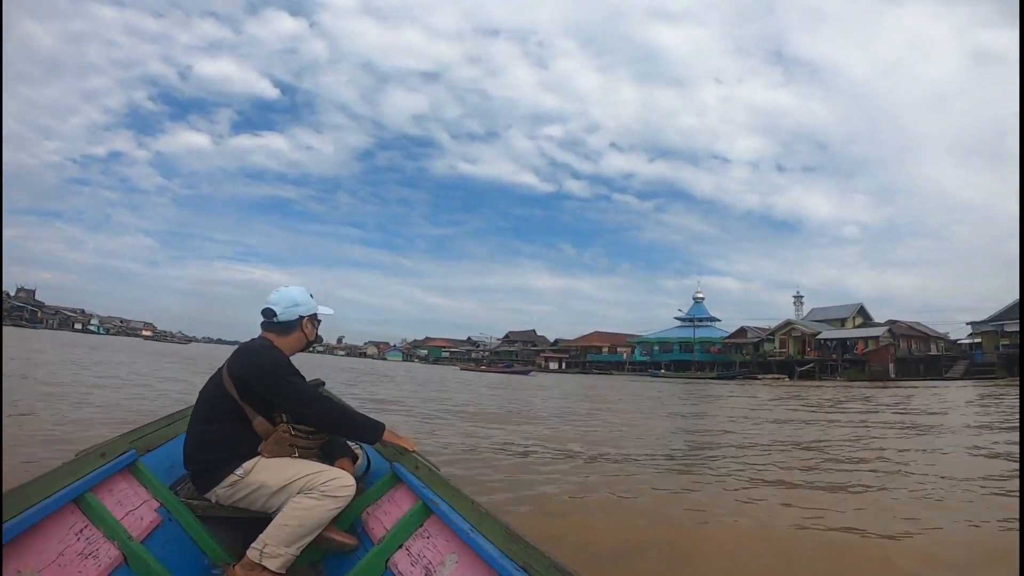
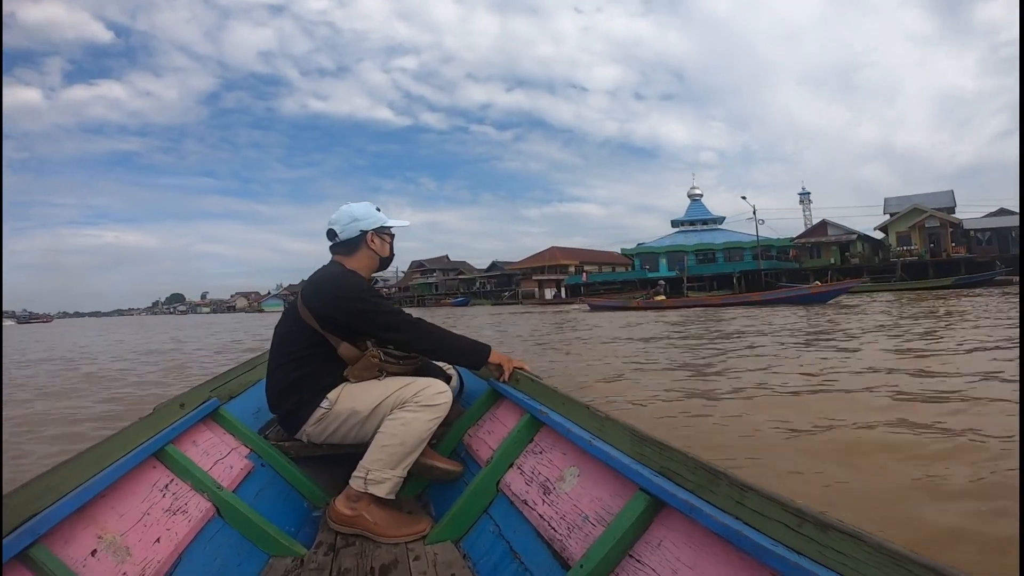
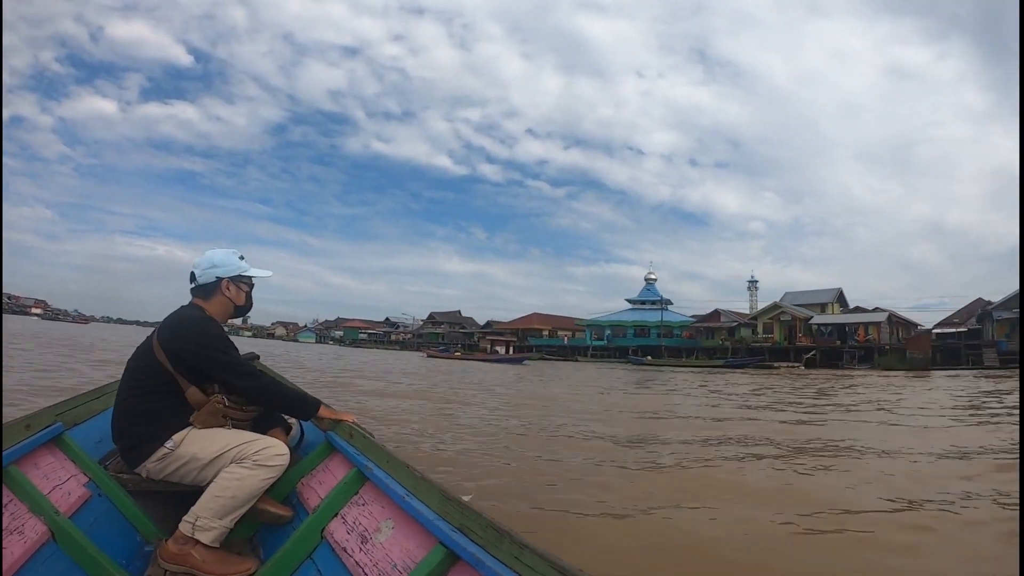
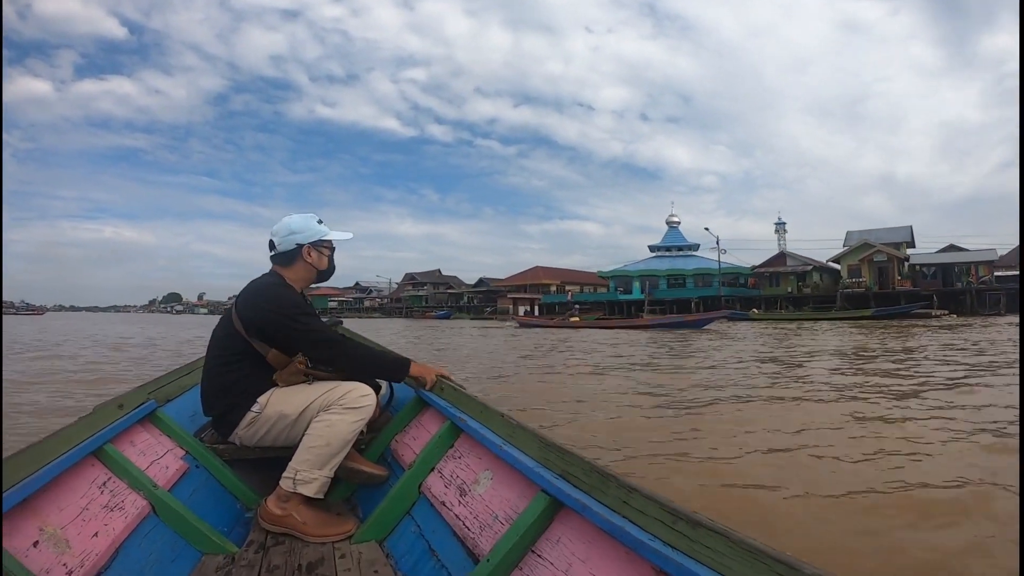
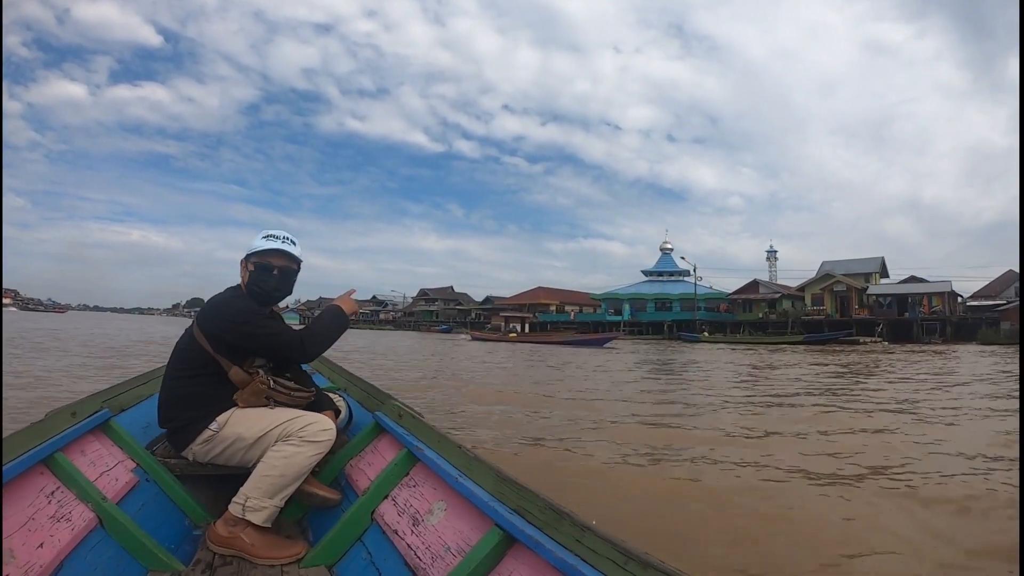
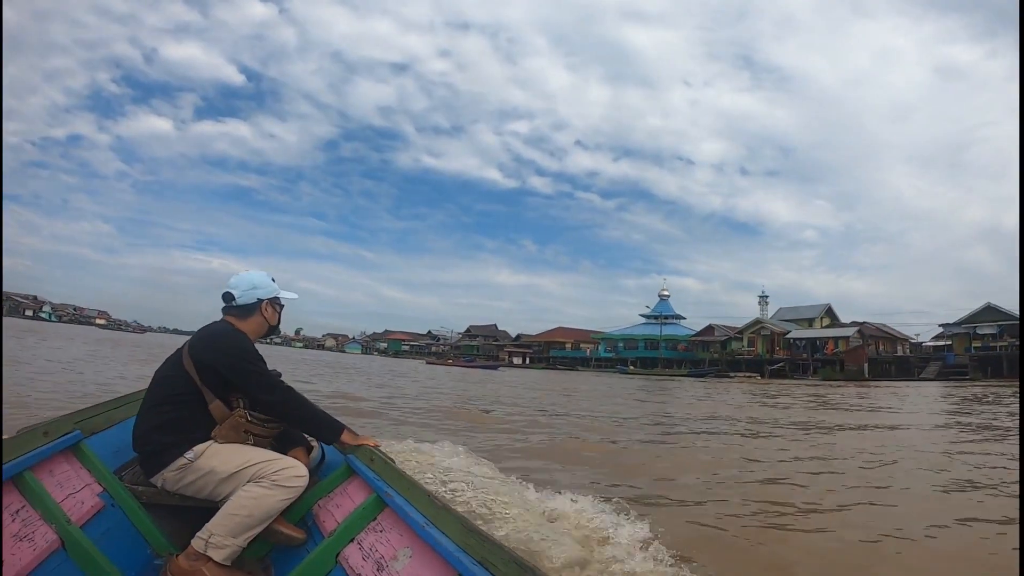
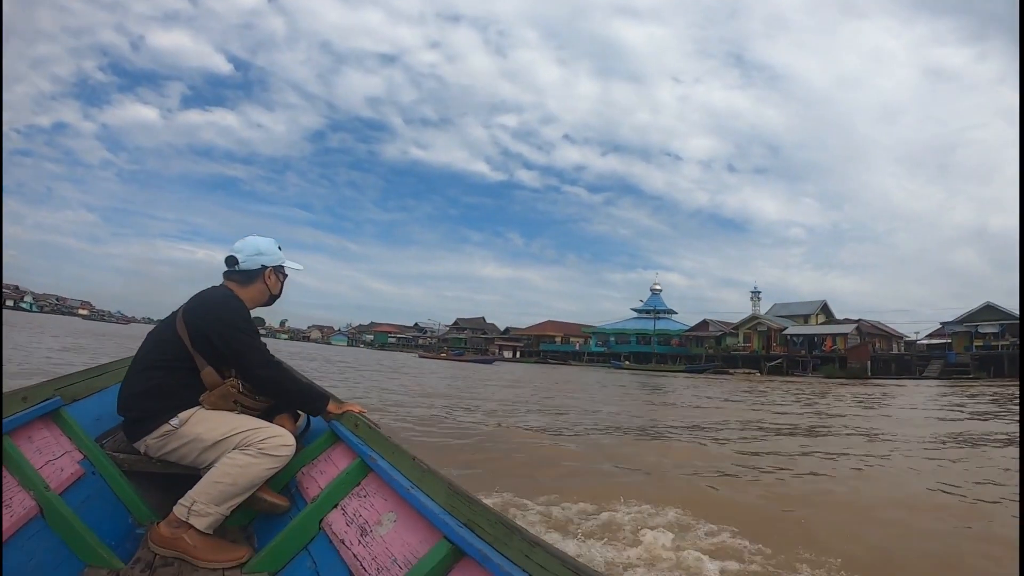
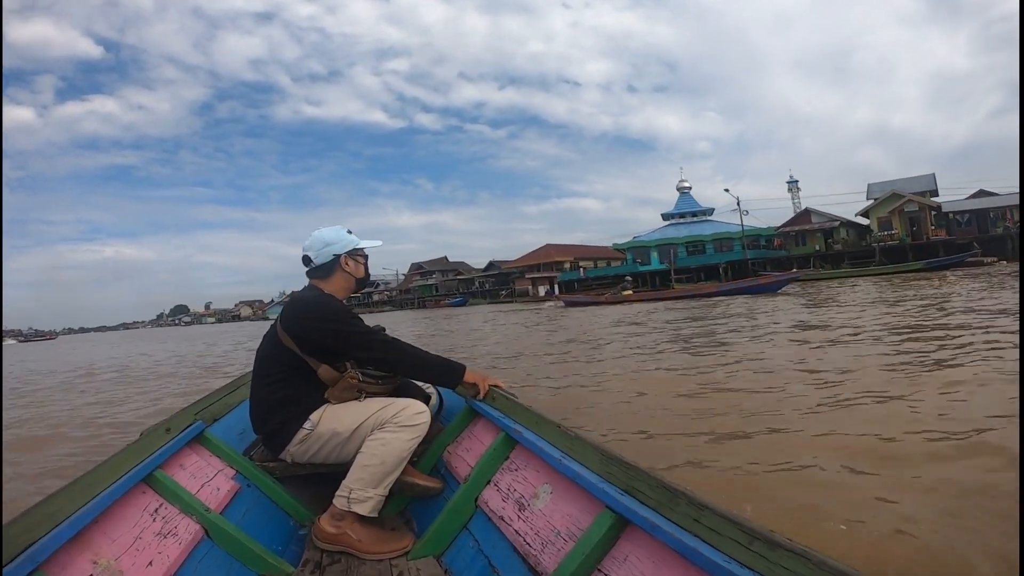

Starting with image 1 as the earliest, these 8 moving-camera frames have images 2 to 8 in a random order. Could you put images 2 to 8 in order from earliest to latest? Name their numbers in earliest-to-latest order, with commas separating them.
6, 7, 3, 5, 4, 8, 2
